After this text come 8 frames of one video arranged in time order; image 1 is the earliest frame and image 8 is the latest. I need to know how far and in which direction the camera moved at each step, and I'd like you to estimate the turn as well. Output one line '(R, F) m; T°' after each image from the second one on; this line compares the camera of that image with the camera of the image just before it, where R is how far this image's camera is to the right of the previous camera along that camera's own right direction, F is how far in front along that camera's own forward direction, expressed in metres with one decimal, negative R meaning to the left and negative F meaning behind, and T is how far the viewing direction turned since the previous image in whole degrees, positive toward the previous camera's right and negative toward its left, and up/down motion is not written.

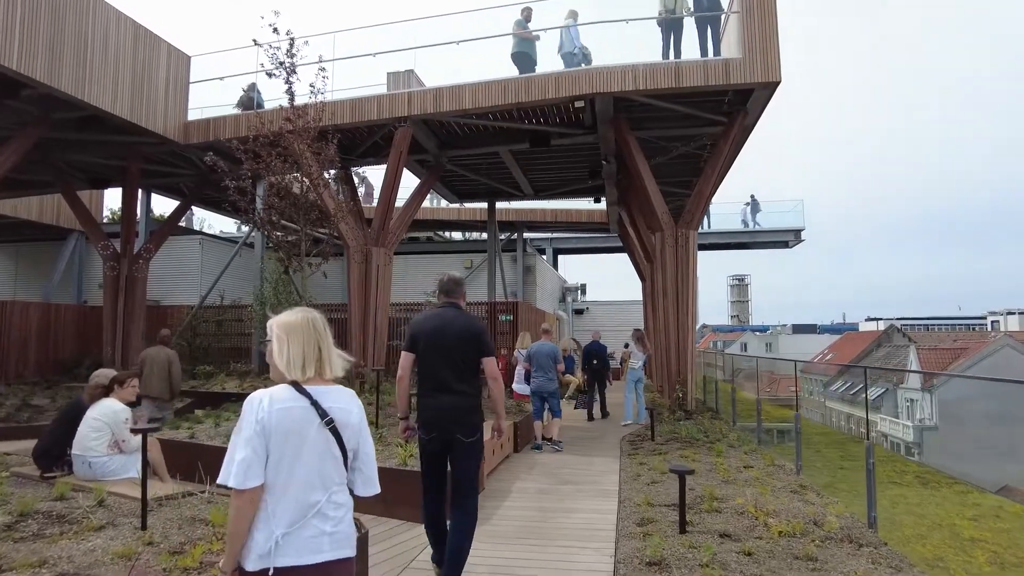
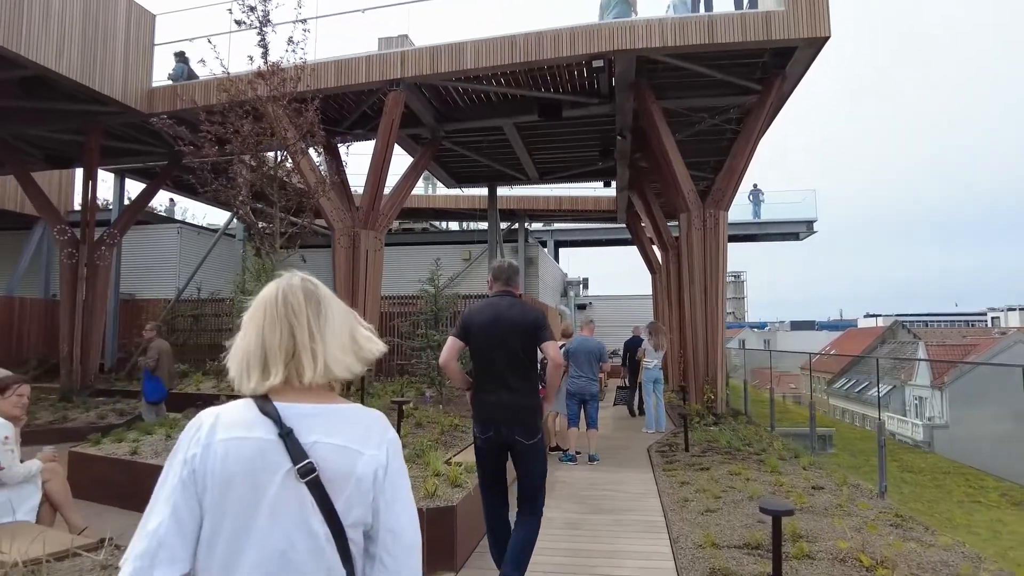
(-0.2, +1.7) m; 0°
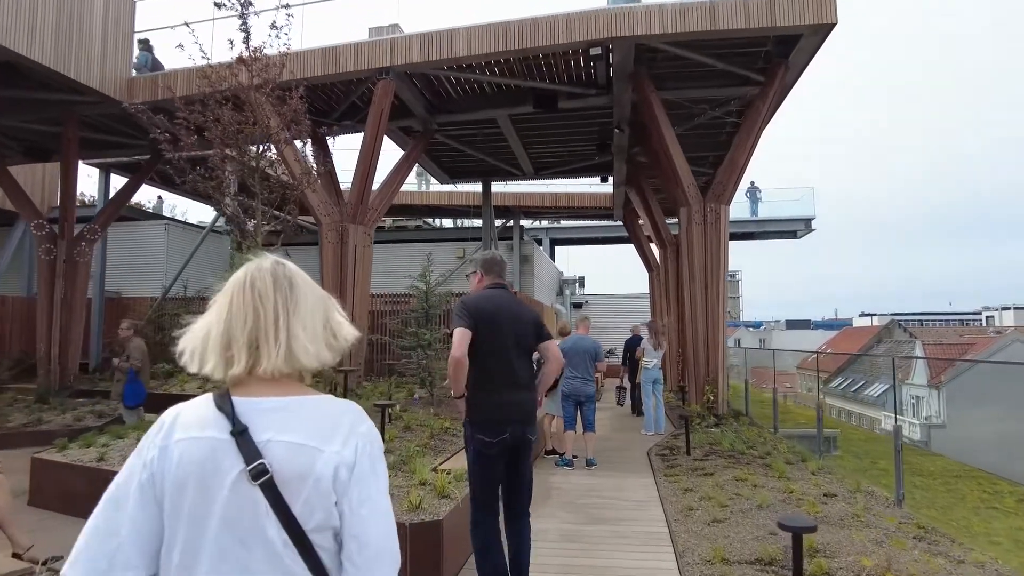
(0.0, +0.4) m; 0°
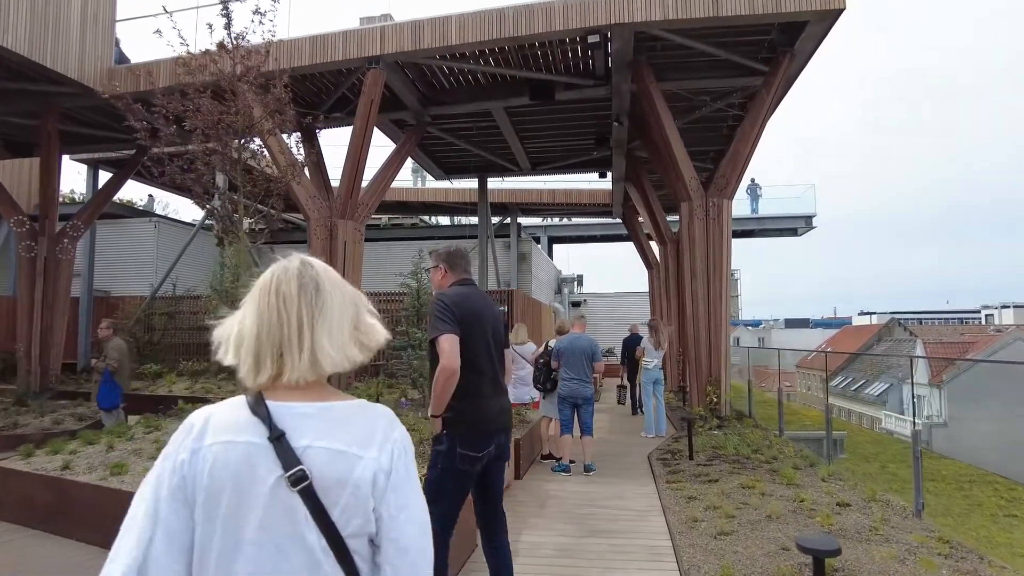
(+0.1, +0.4) m; 0°
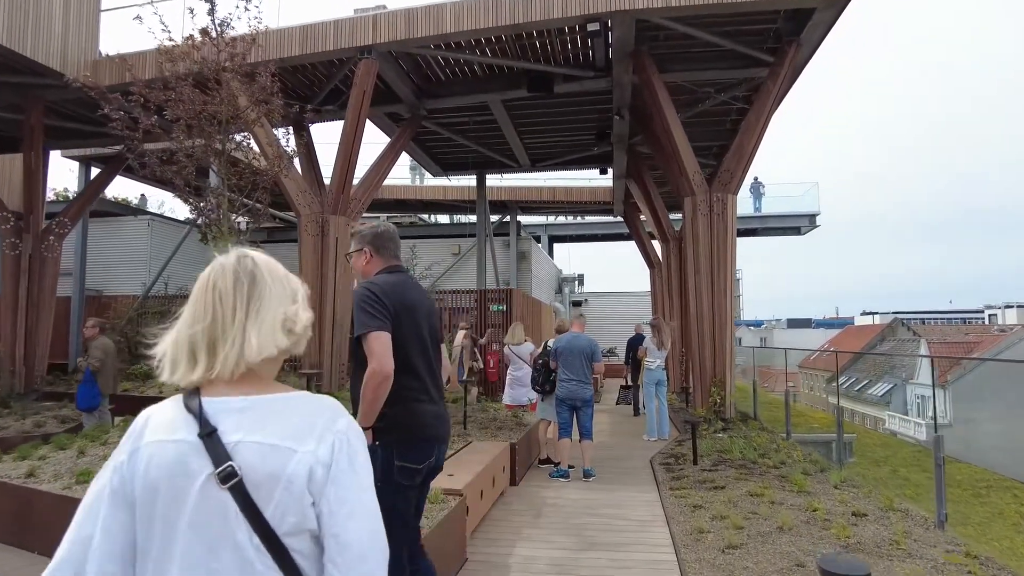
(+0.1, +0.4) m; 0°
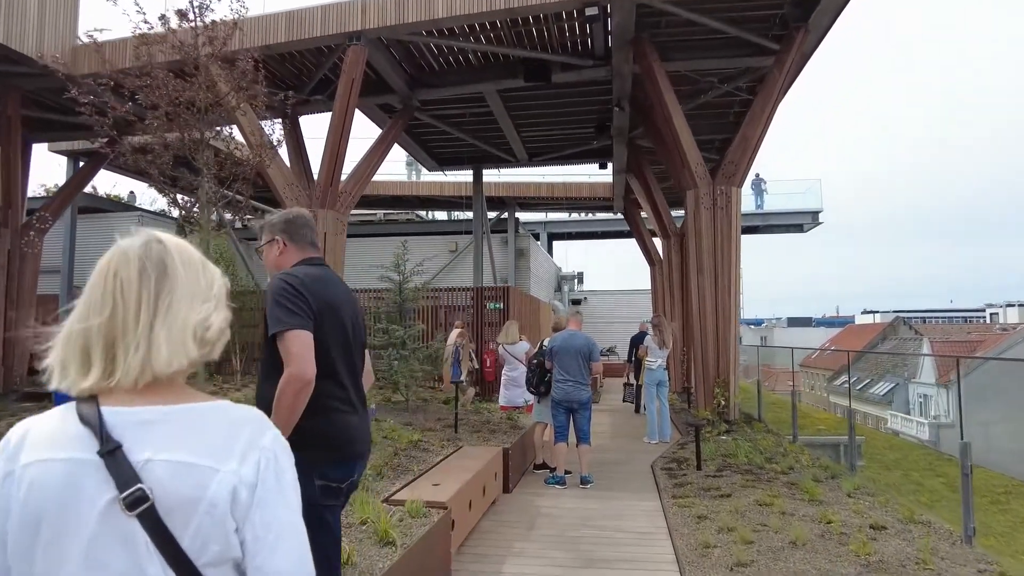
(+0.1, +0.4) m; 0°
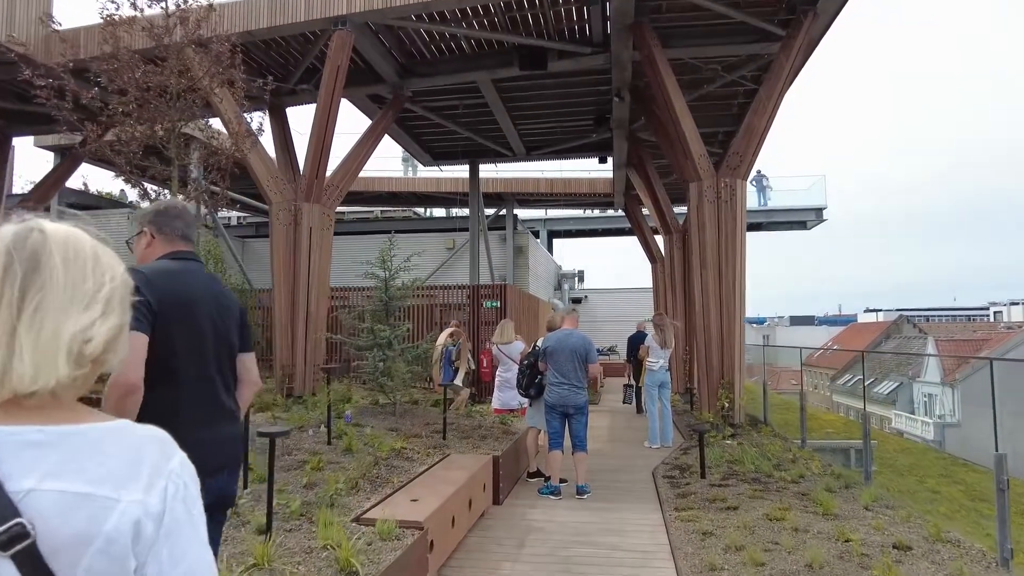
(+0.1, +0.5) m; 0°
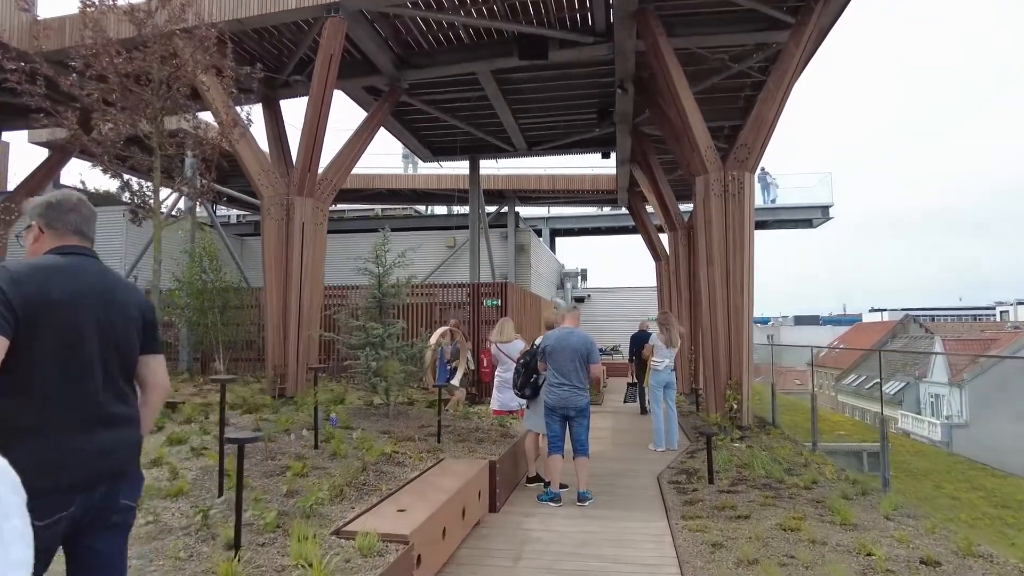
(+0.1, +0.4) m; 0°
